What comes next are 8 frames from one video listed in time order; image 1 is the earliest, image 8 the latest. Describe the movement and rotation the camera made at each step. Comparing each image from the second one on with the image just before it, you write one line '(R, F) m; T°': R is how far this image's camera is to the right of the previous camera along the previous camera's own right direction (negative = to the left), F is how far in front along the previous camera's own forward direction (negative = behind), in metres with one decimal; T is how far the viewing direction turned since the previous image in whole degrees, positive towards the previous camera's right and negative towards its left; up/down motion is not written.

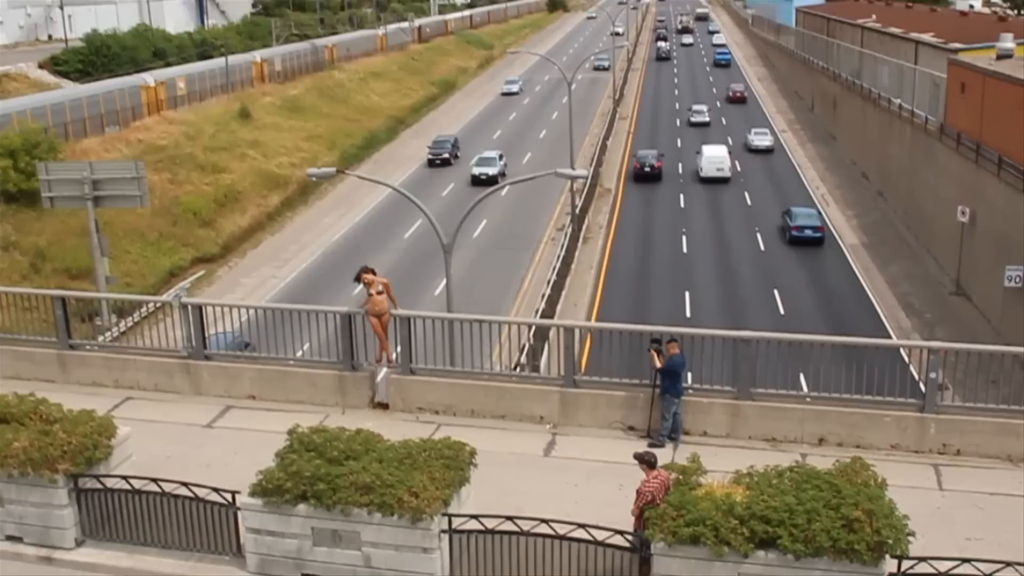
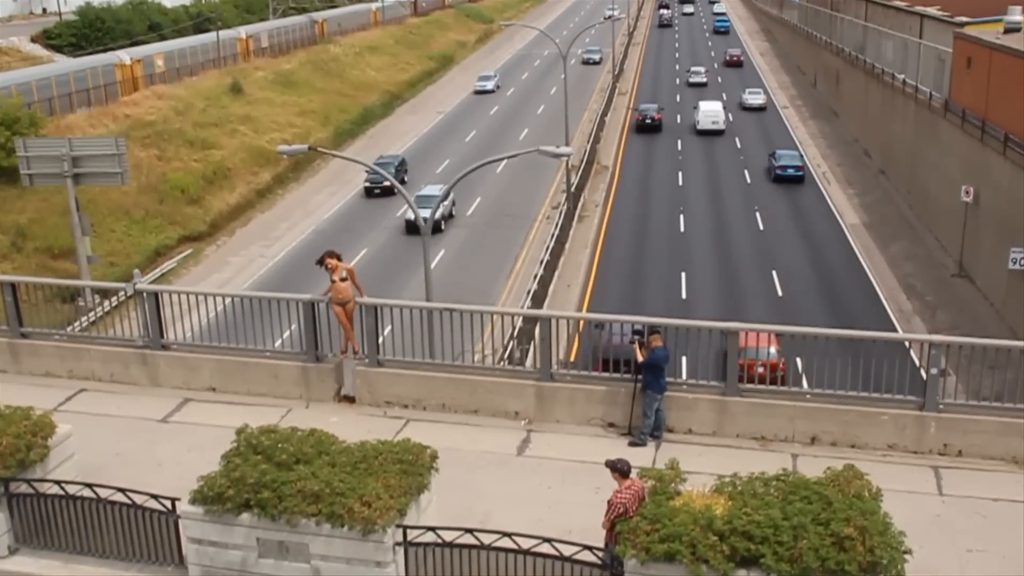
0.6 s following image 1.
(+0.3, +0.8) m; 0°
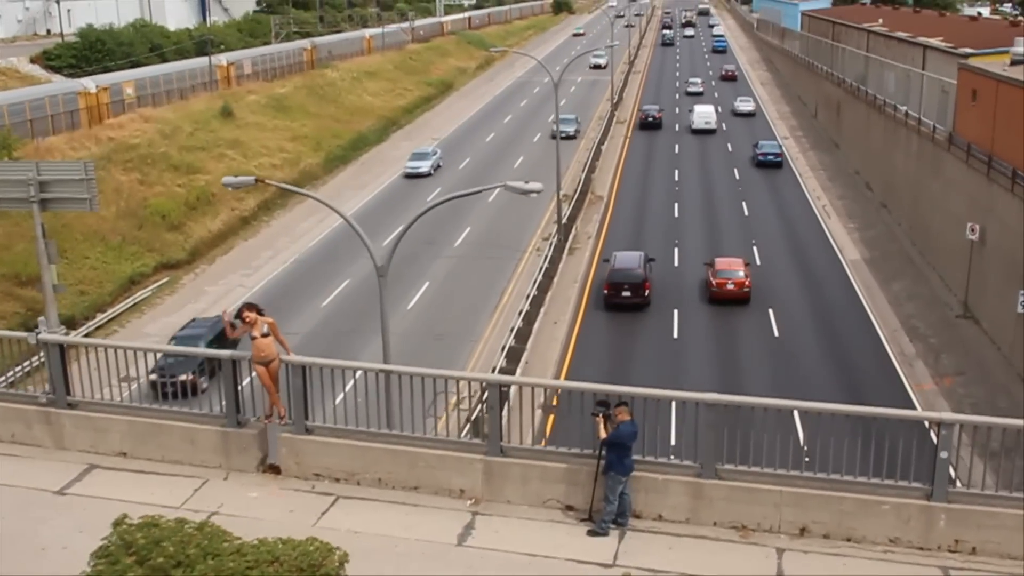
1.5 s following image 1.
(+0.5, +1.6) m; 0°
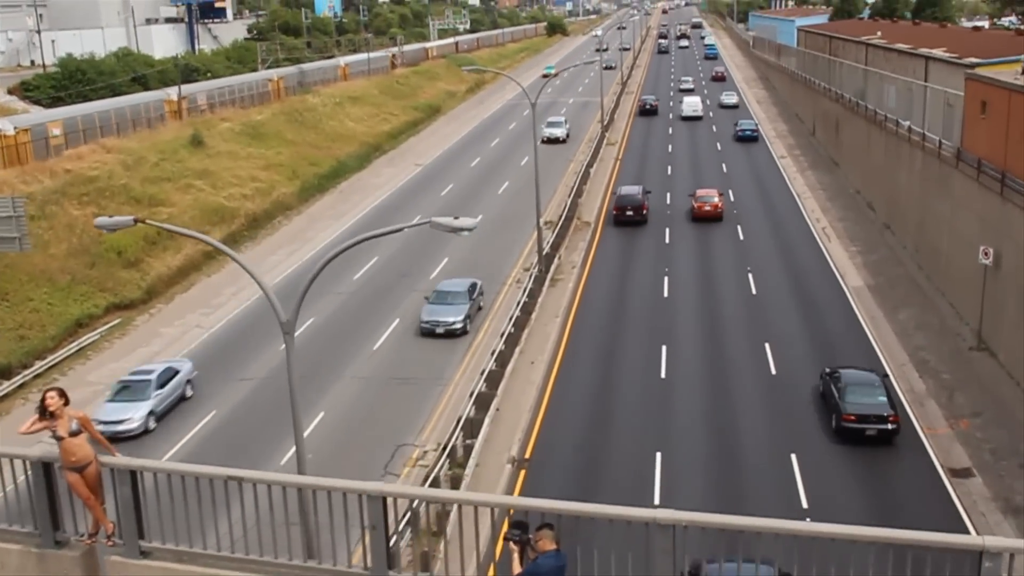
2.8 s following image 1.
(+0.8, +2.6) m; 0°
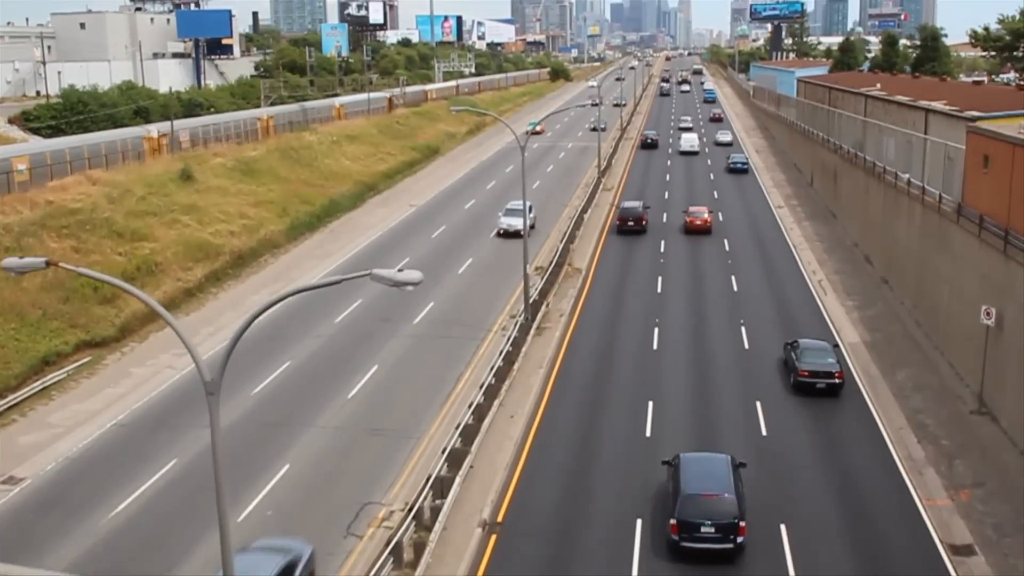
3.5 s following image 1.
(+0.5, +1.2) m; 0°
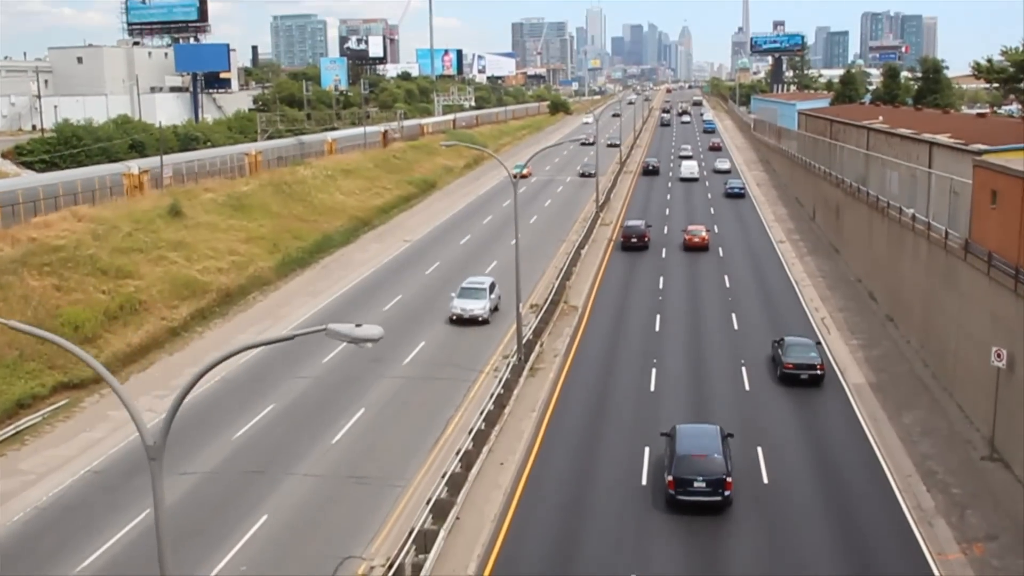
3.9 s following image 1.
(+0.3, +1.1) m; 0°
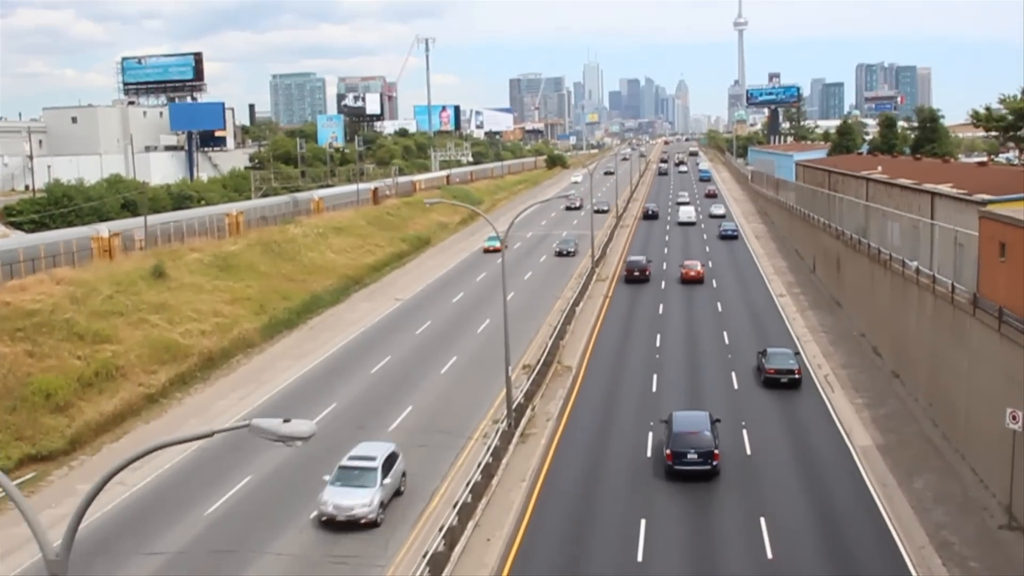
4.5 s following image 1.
(+0.4, +1.4) m; 0°
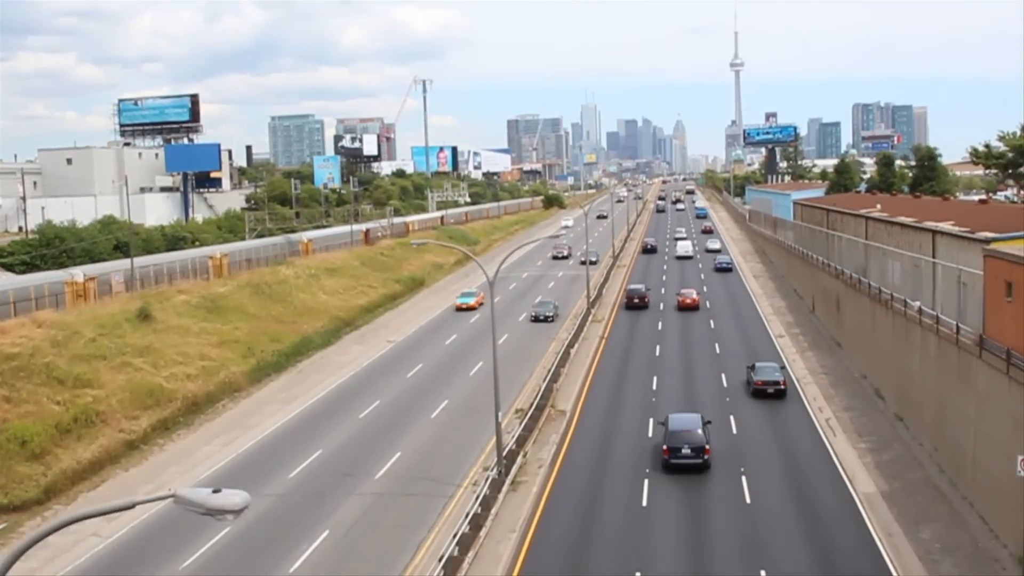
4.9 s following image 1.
(+0.2, +1.0) m; 0°
